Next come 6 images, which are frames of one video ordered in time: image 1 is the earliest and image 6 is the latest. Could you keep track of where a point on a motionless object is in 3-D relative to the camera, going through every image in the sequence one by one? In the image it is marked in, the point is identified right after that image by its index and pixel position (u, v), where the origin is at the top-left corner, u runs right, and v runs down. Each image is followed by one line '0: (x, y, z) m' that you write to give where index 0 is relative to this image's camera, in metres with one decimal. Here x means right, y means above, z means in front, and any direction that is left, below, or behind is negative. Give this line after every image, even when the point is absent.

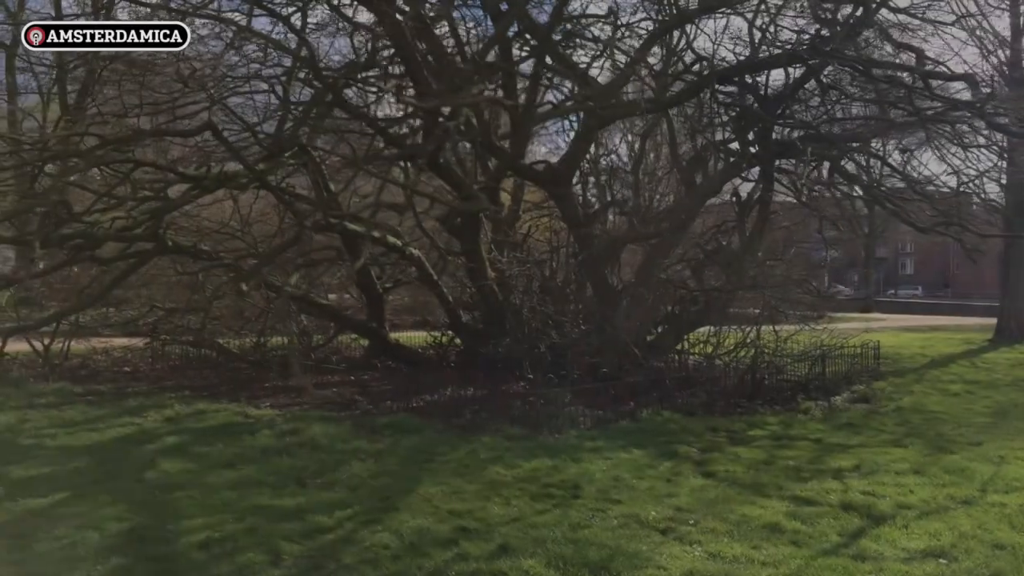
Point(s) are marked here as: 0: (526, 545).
0: (+0.1, -1.3, +4.5) m
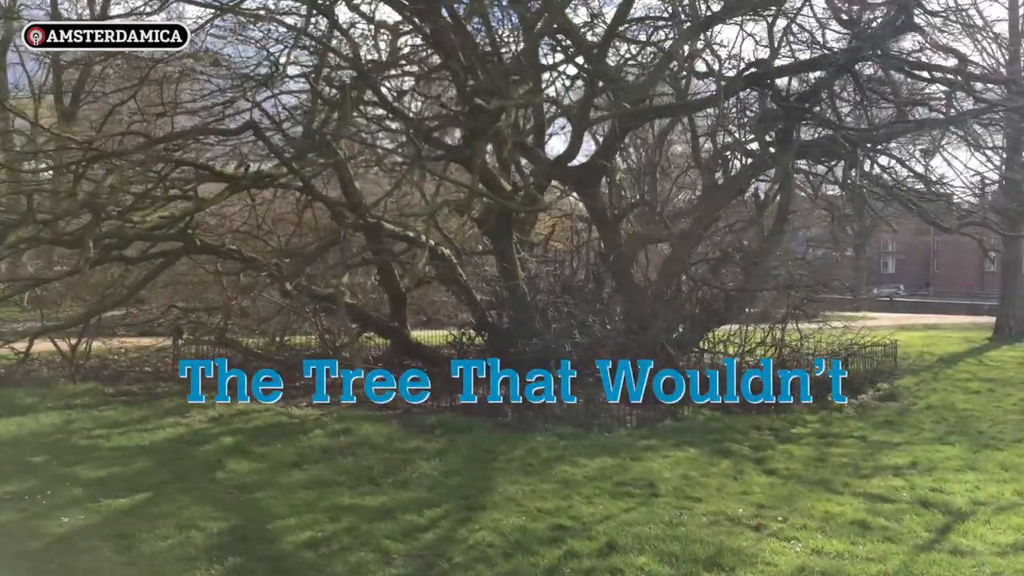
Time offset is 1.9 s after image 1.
0: (+0.6, -1.3, +4.6) m
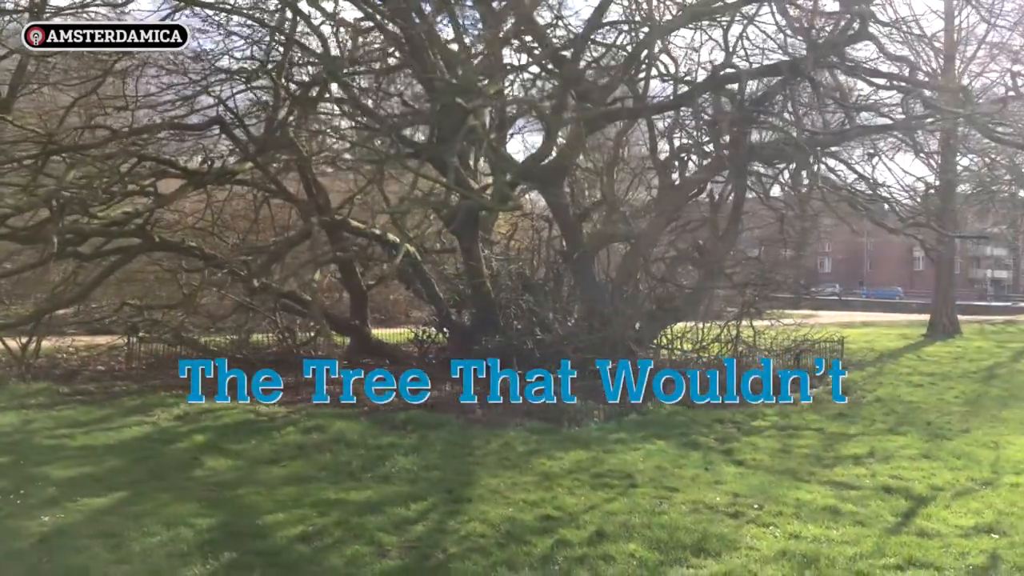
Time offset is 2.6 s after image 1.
0: (+0.6, -1.3, +4.7) m
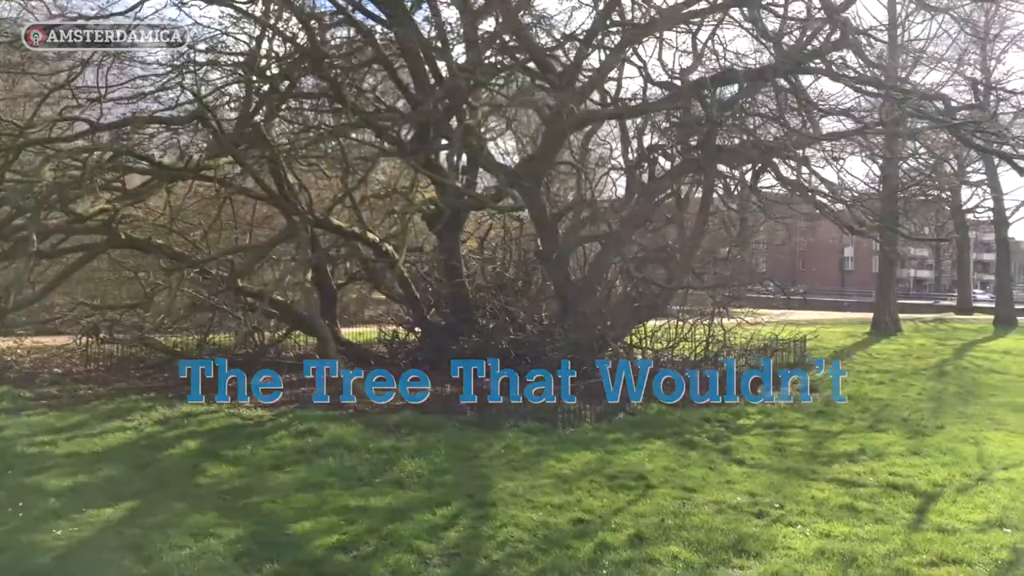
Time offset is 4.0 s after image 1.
0: (+0.8, -1.3, +4.8) m
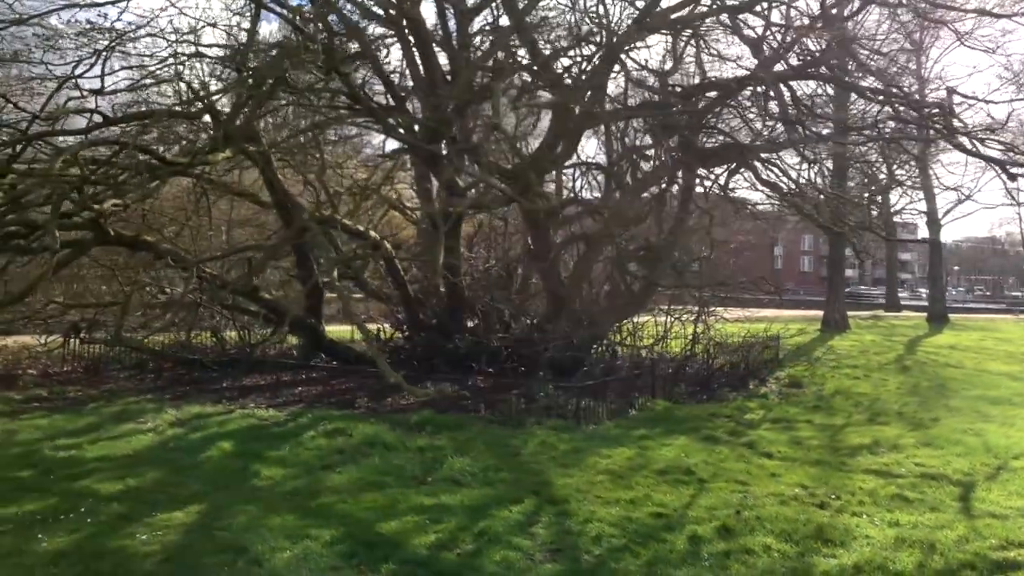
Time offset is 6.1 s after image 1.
0: (+1.3, -1.3, +4.9) m
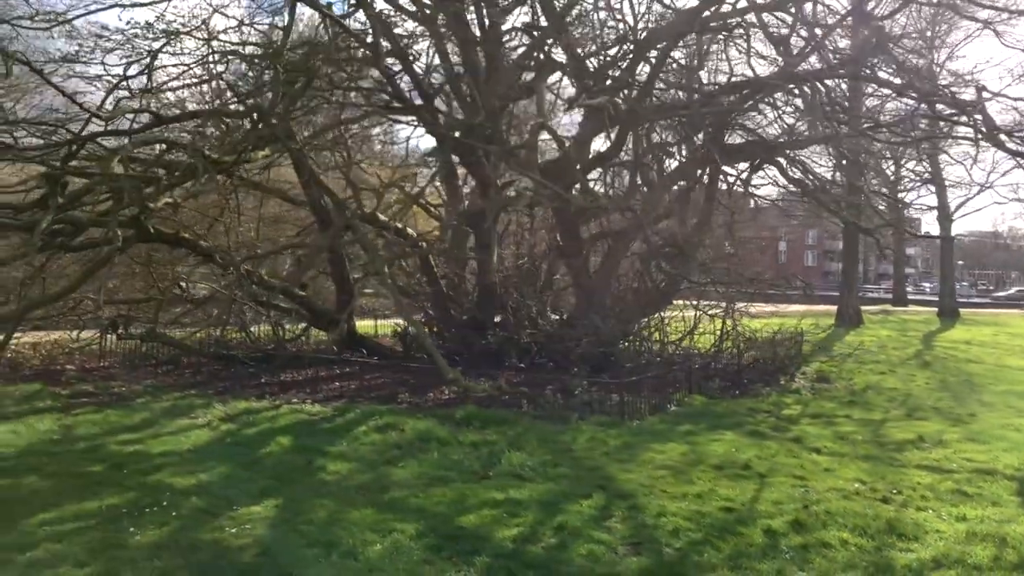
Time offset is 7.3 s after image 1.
0: (+1.7, -1.3, +5.0) m
